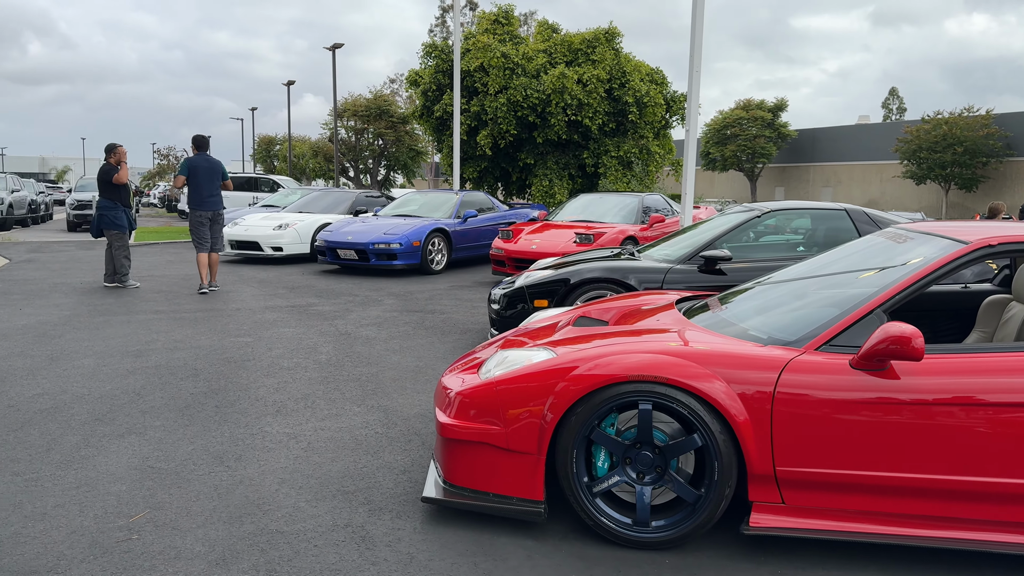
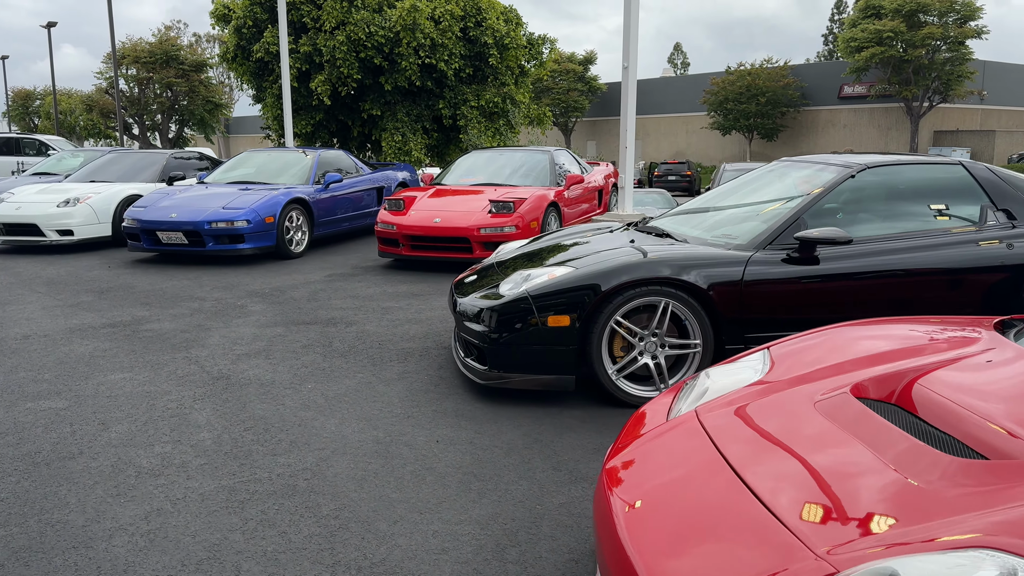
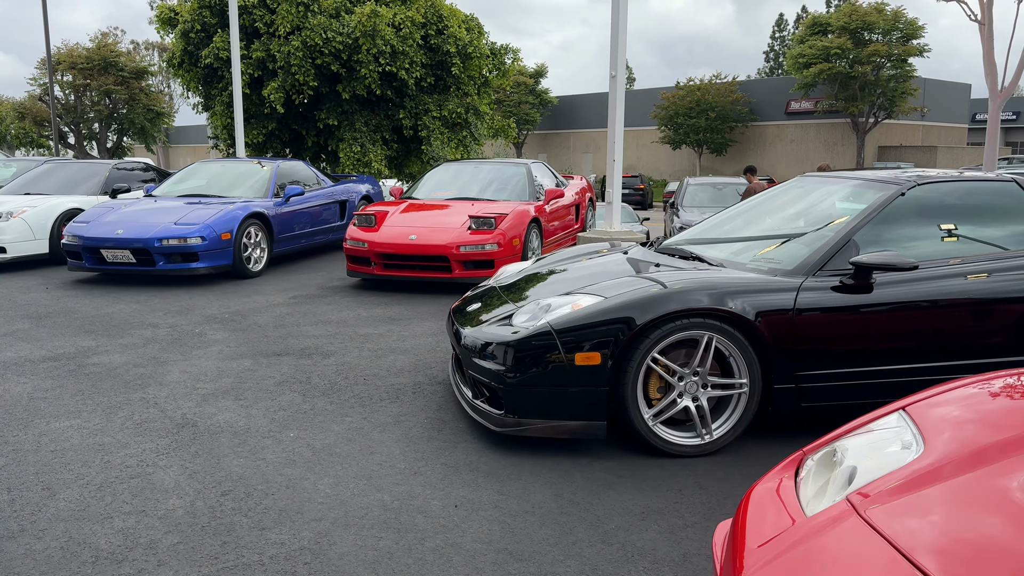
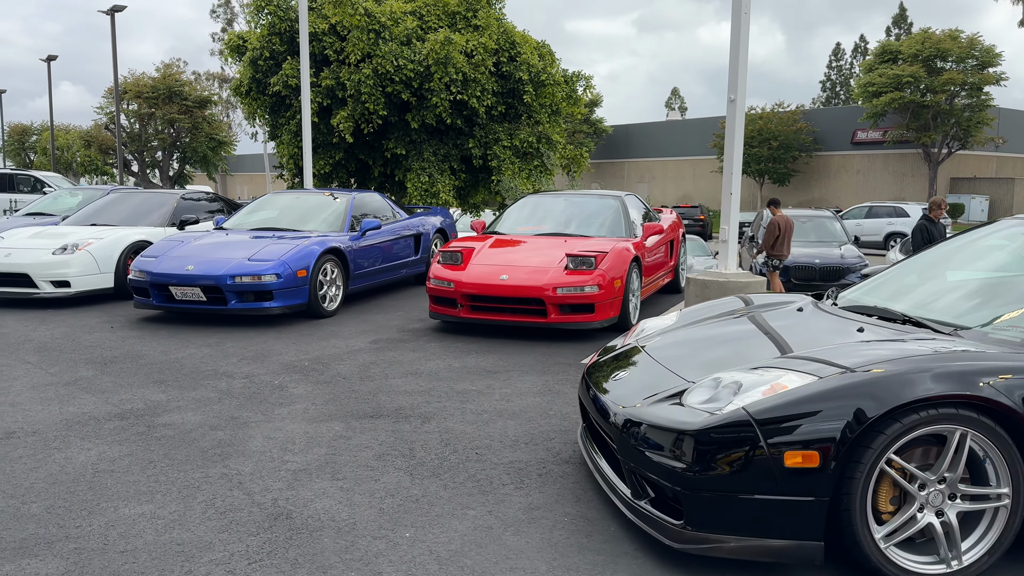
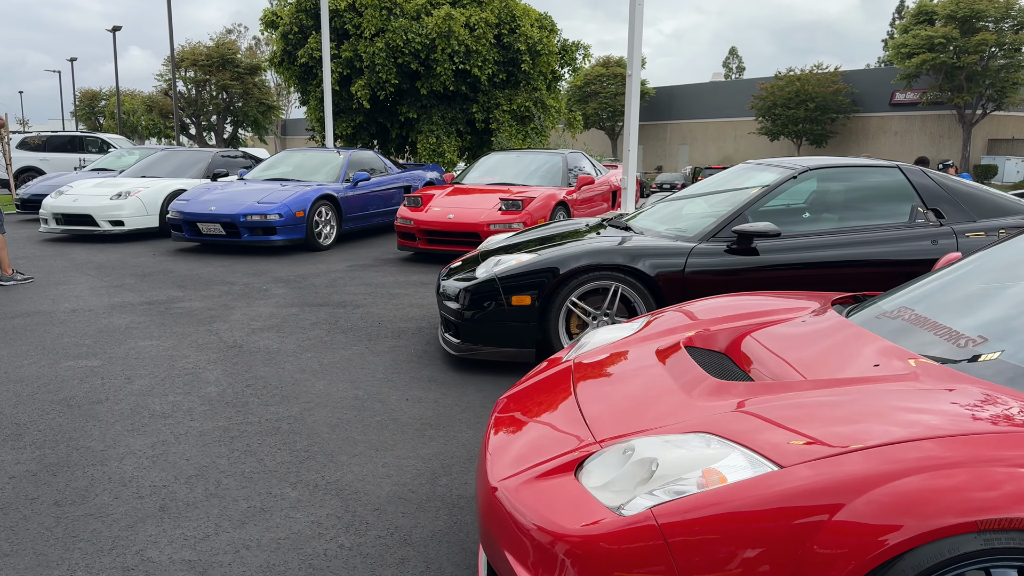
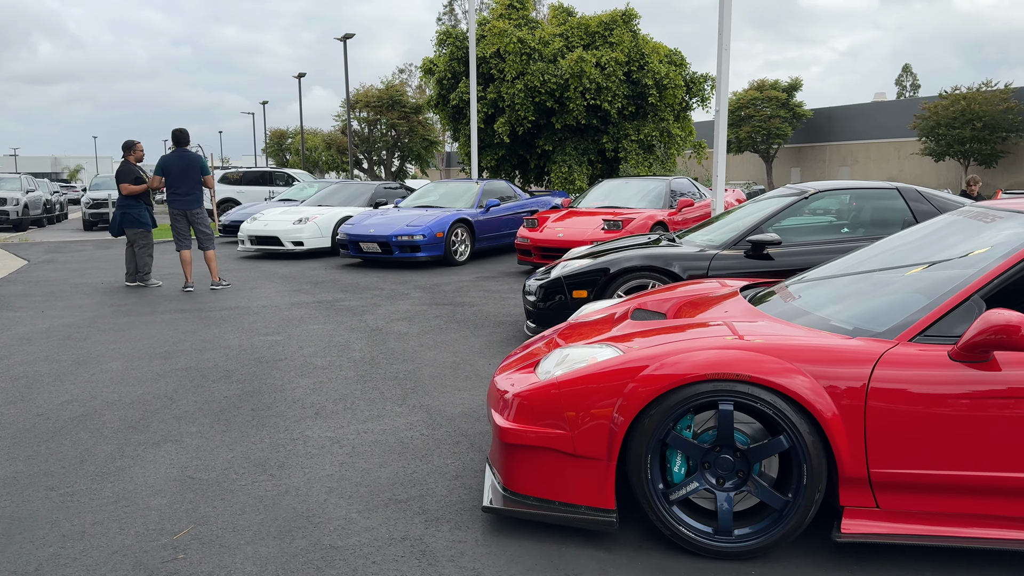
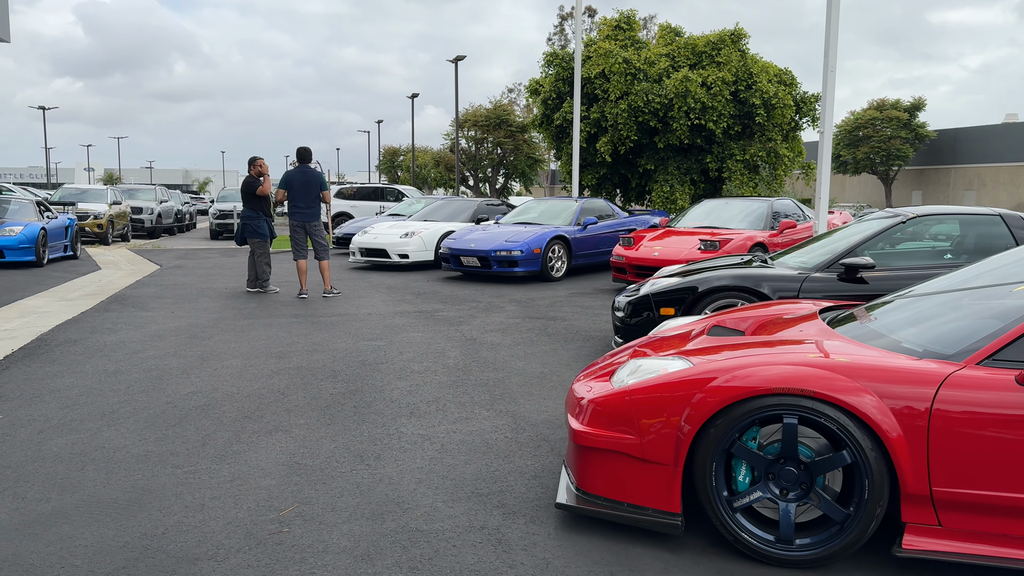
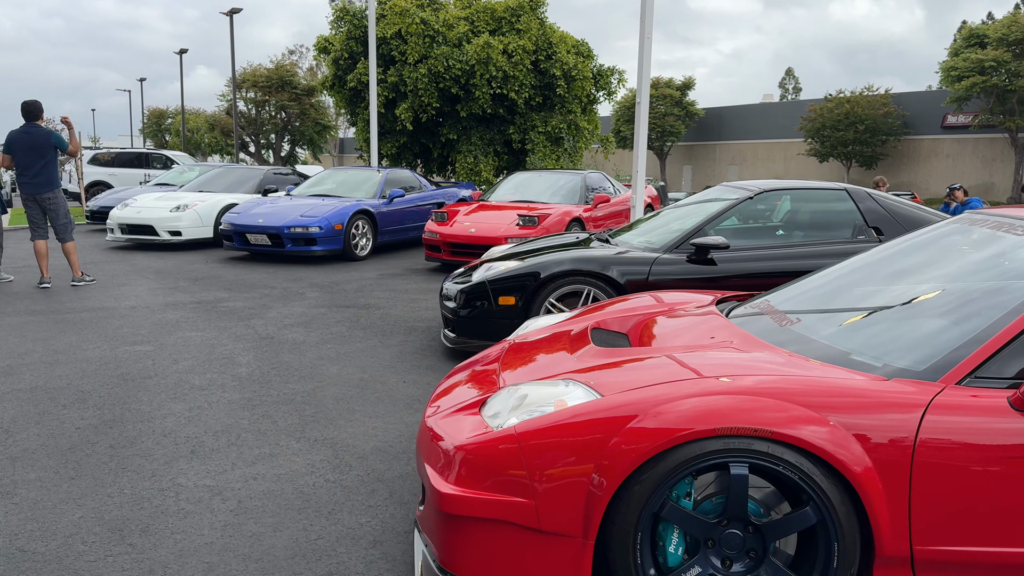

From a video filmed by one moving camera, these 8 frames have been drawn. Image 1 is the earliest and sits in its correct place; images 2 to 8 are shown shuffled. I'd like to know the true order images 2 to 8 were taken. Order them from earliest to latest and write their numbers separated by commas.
7, 6, 8, 5, 2, 3, 4
